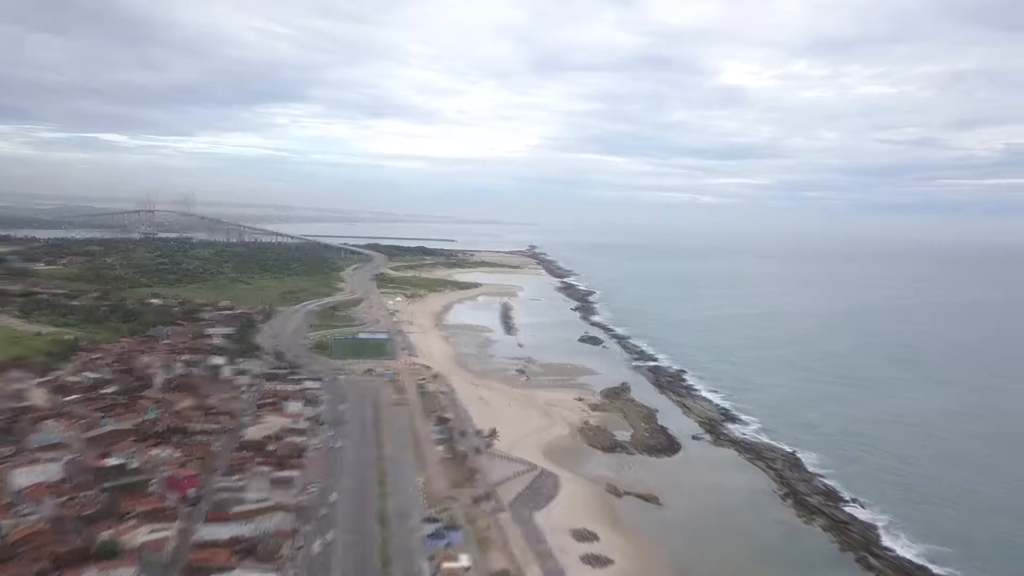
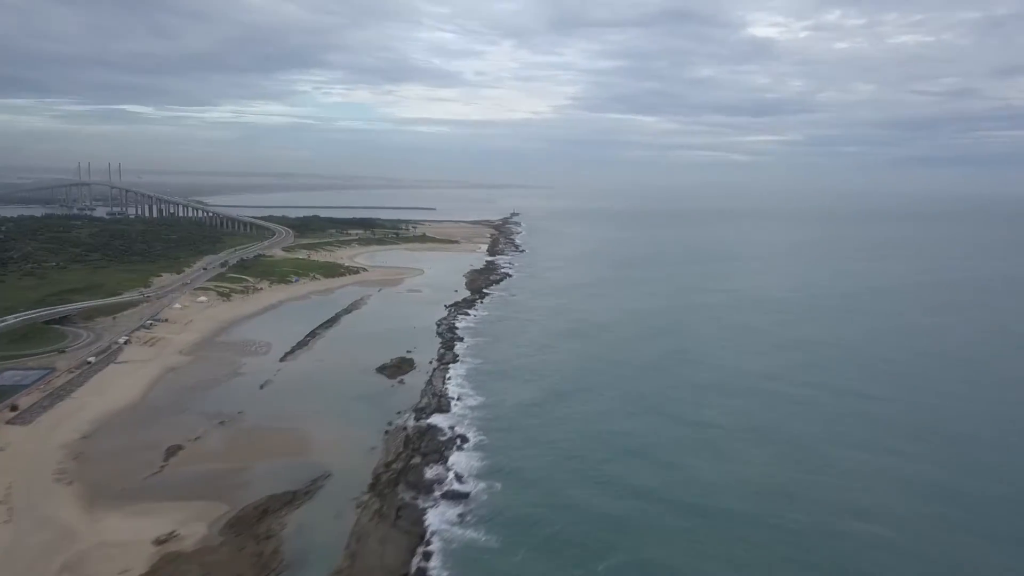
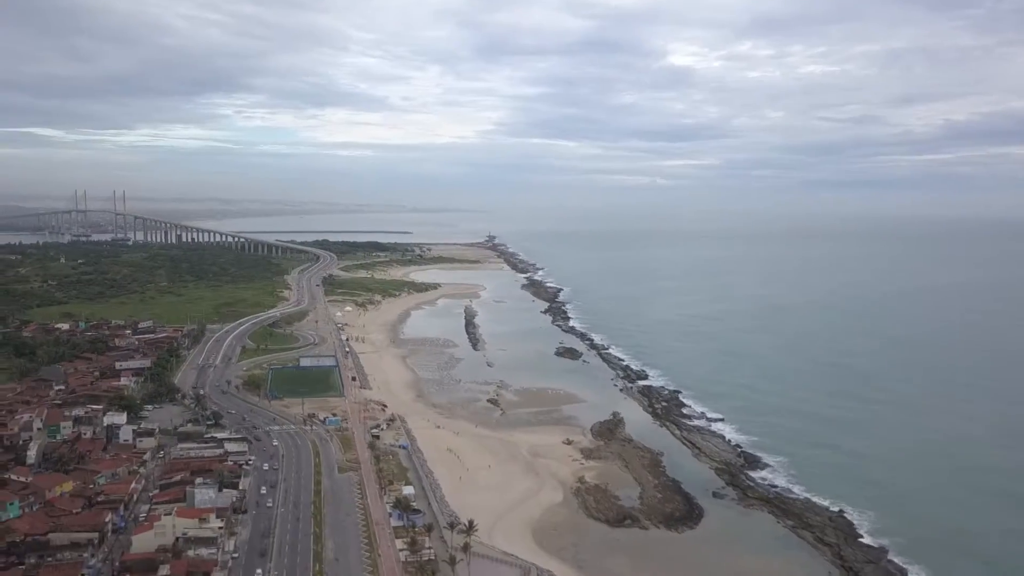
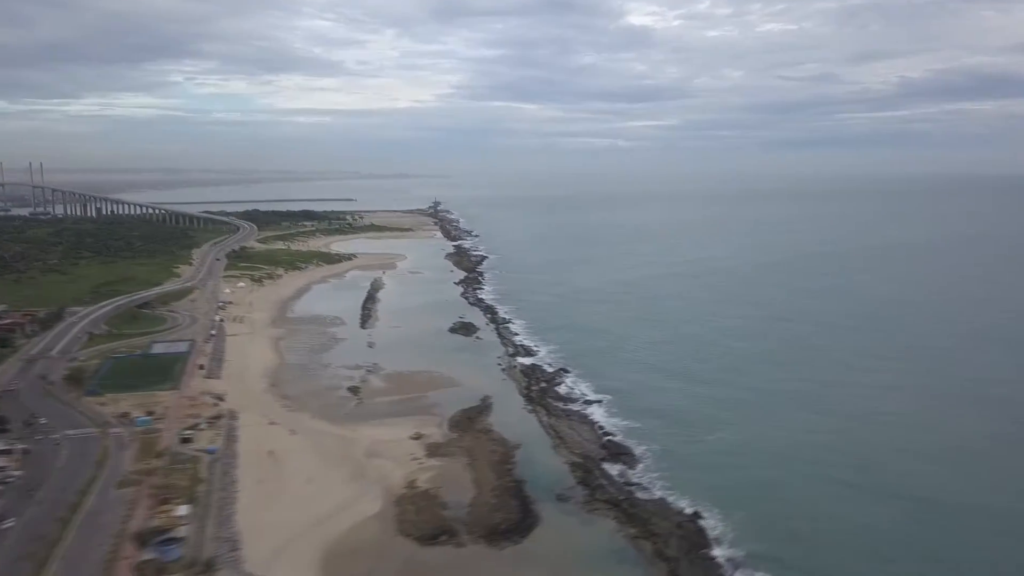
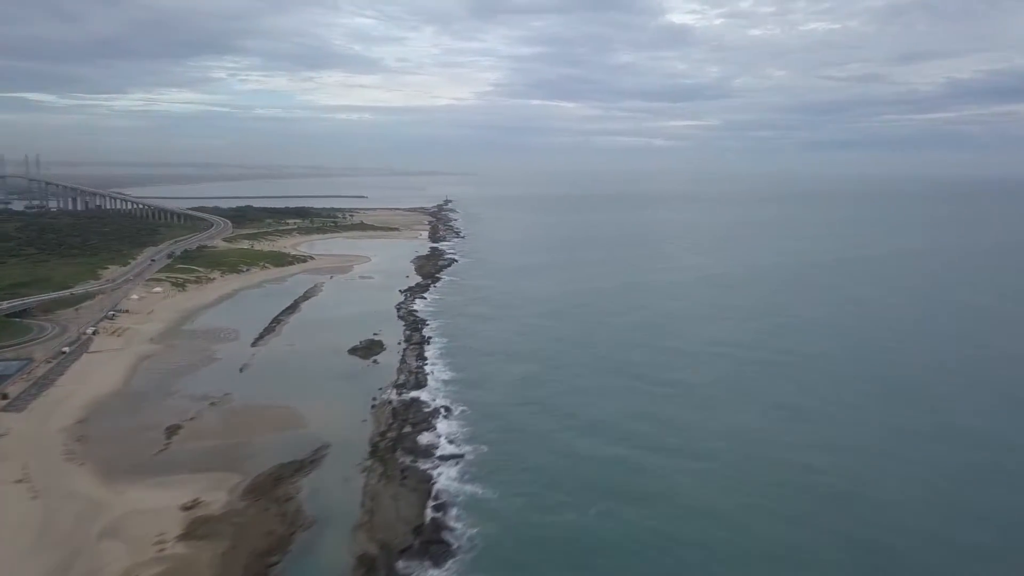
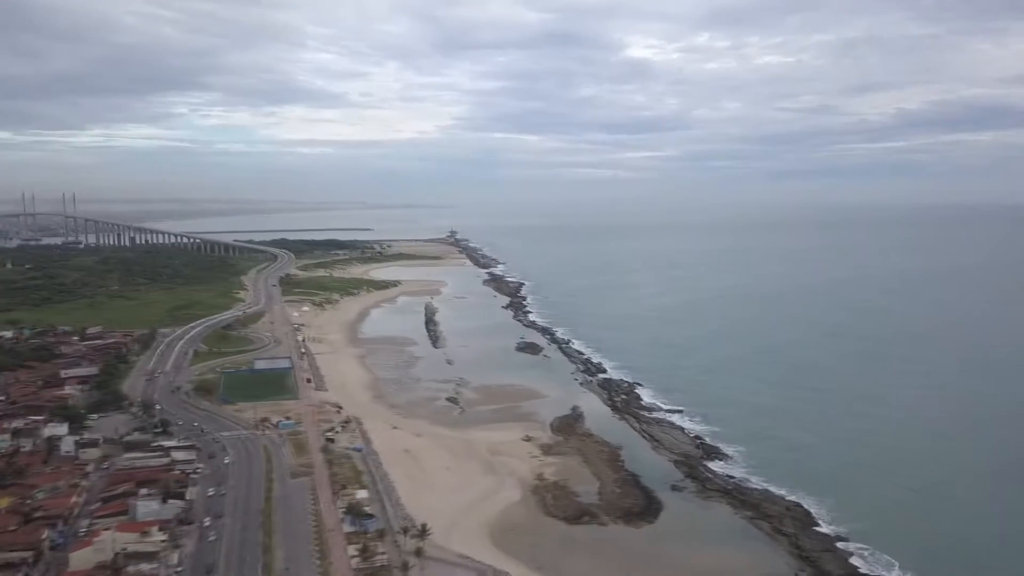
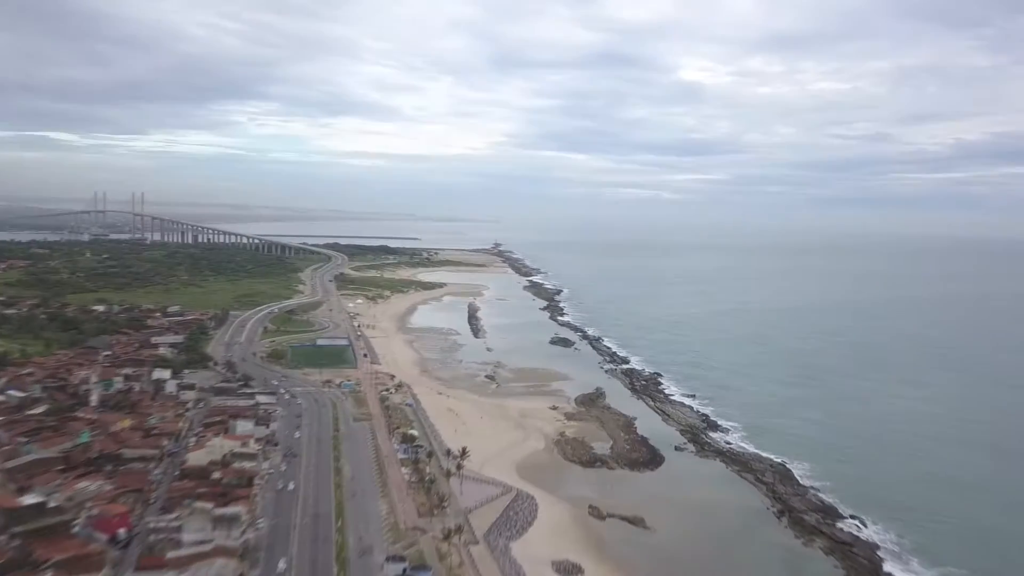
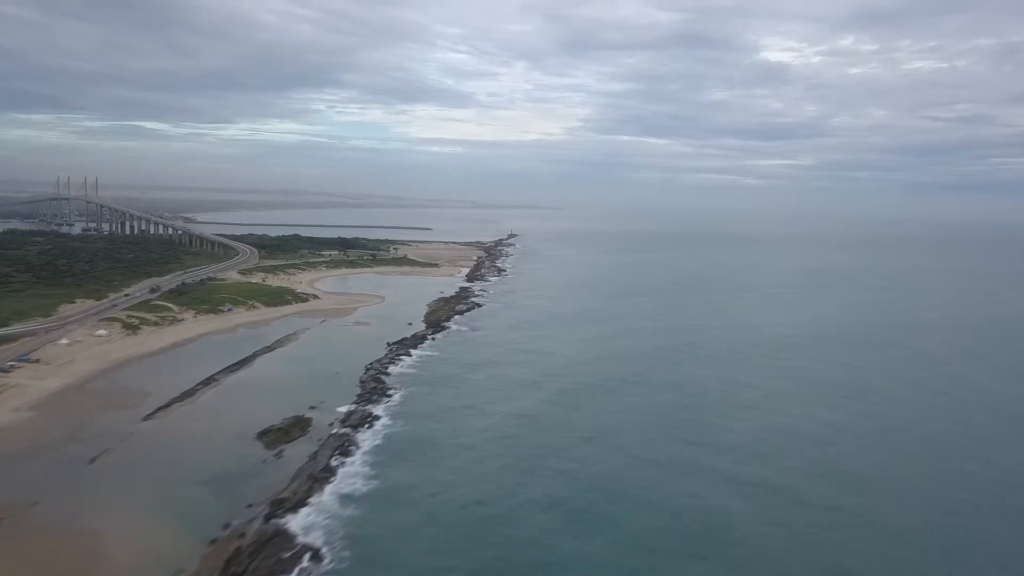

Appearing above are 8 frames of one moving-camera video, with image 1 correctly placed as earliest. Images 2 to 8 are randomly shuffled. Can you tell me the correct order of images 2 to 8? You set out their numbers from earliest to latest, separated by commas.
7, 3, 6, 4, 5, 2, 8
